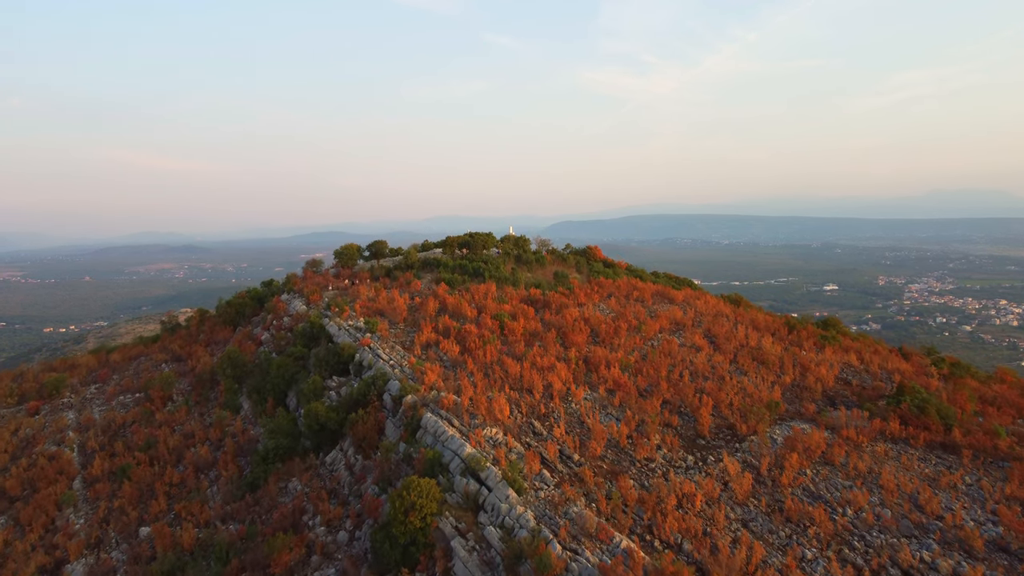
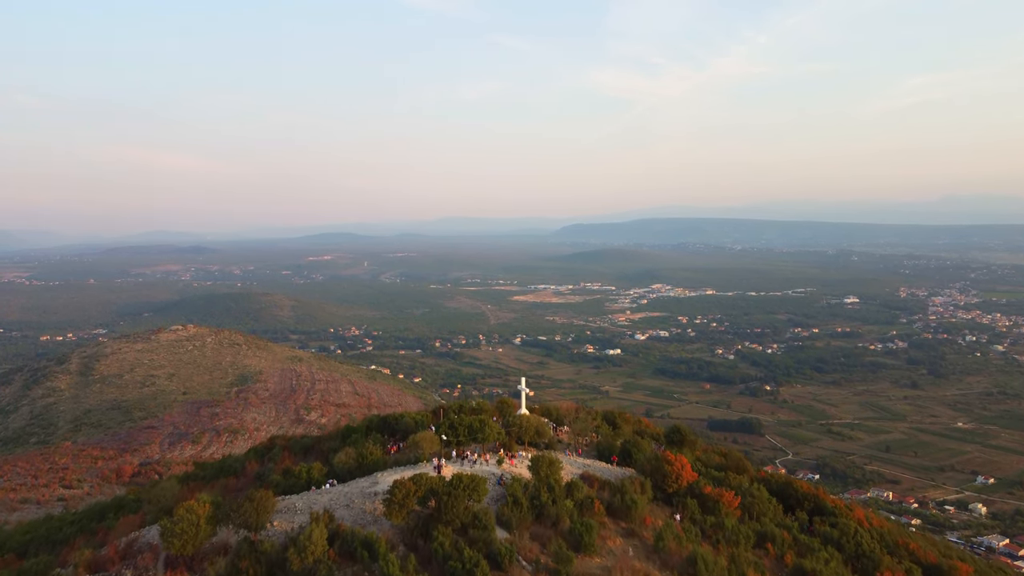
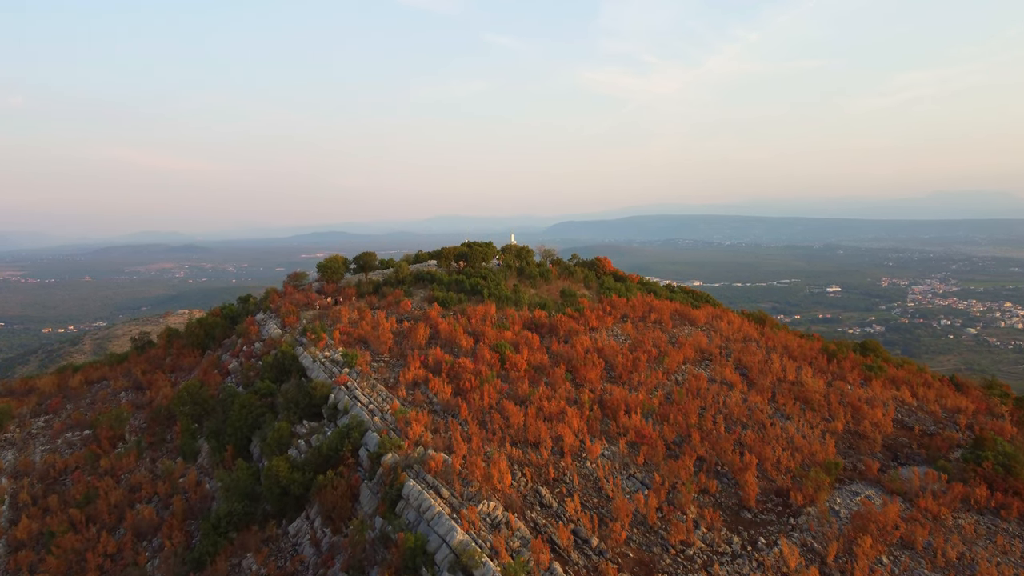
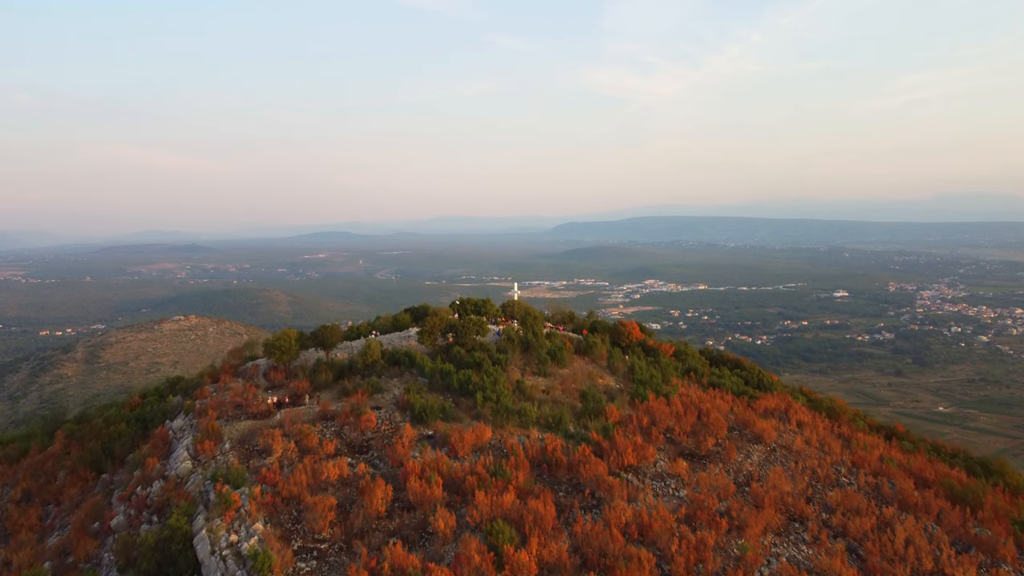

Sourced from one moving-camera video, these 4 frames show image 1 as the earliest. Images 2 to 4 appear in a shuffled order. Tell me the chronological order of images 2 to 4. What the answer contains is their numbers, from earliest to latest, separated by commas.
3, 4, 2
